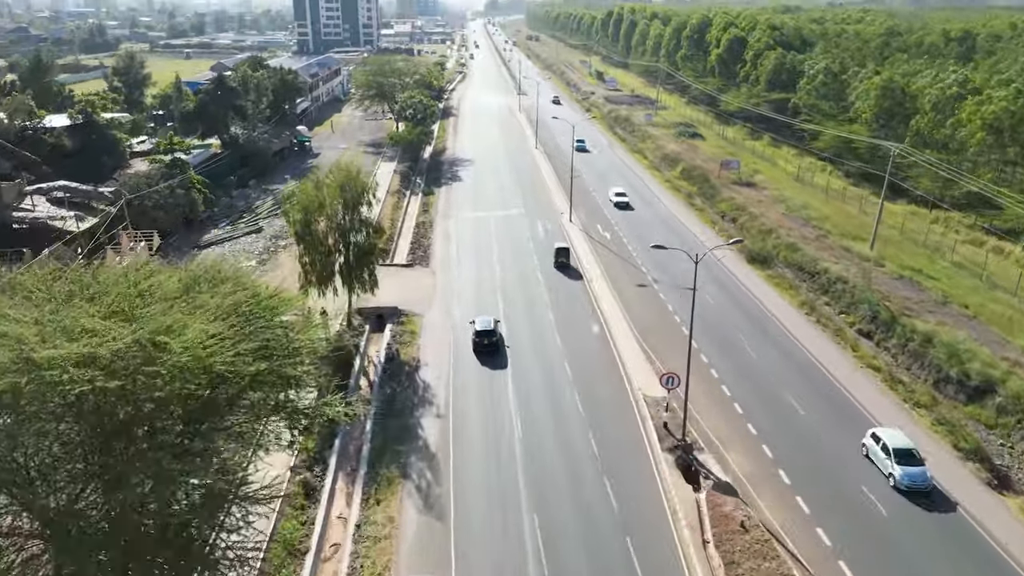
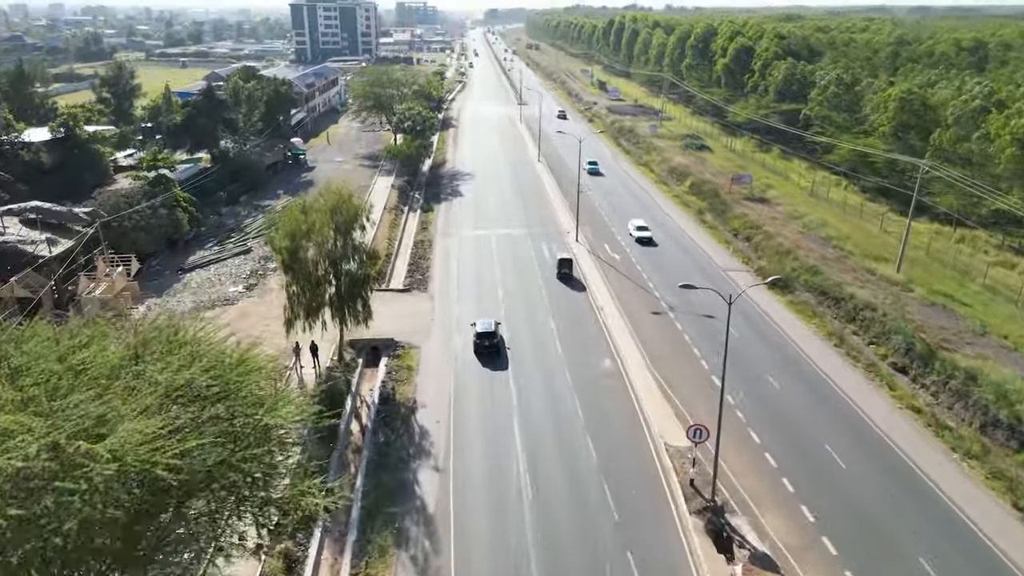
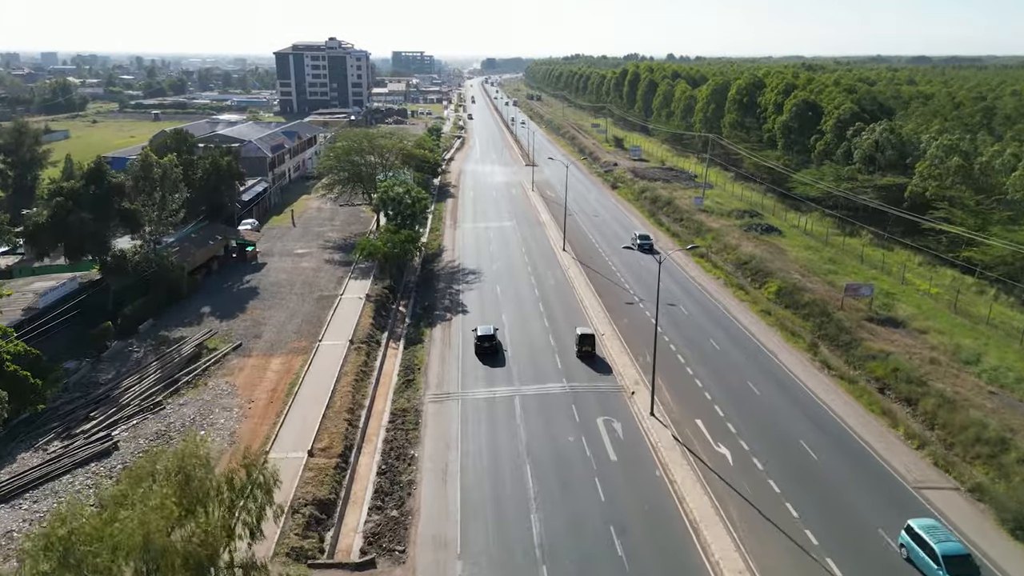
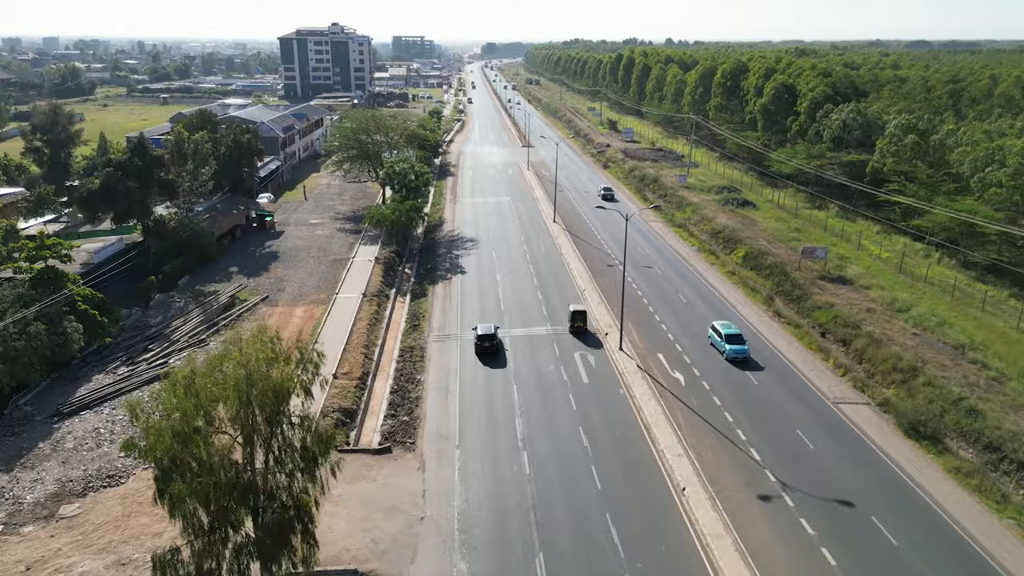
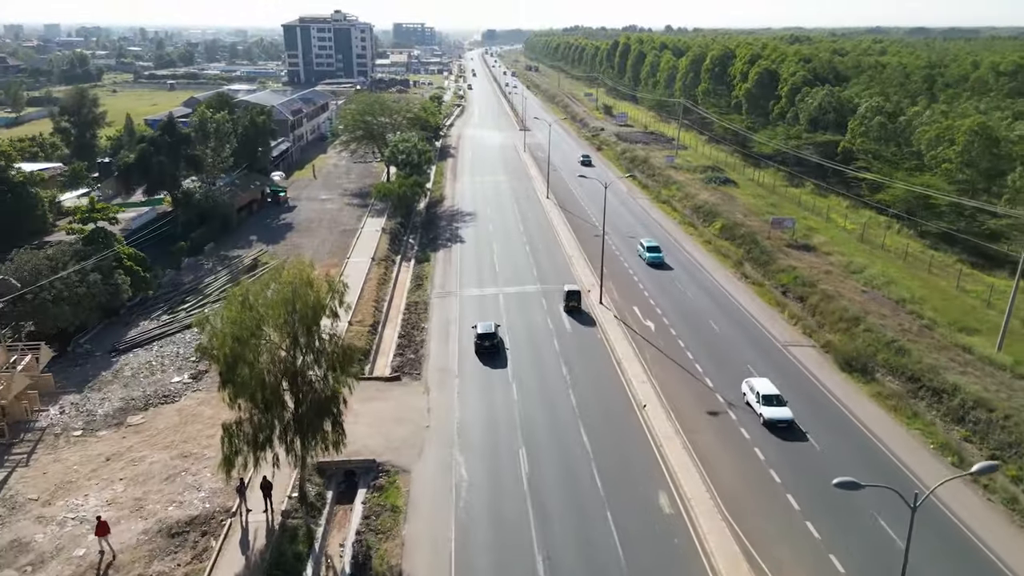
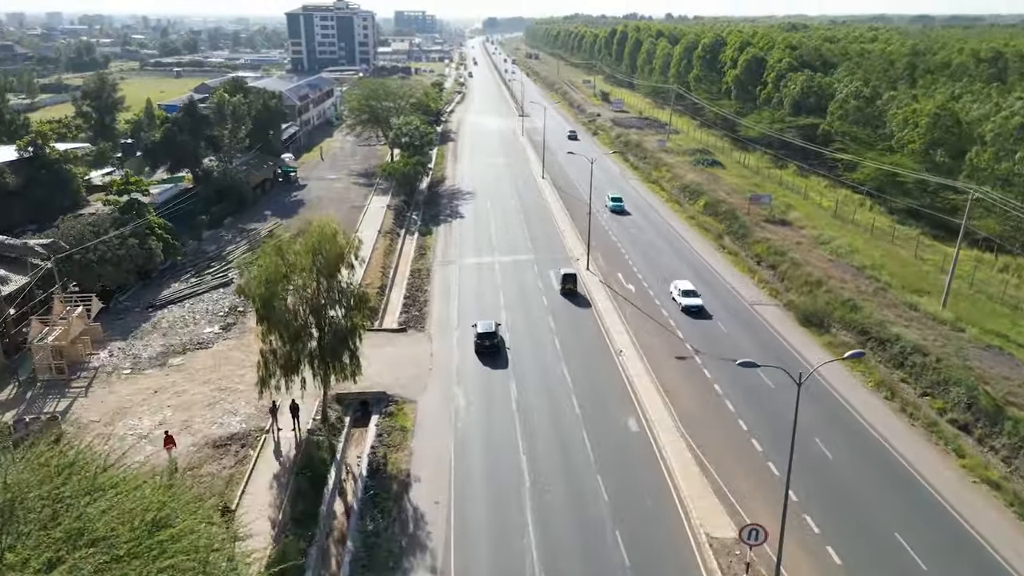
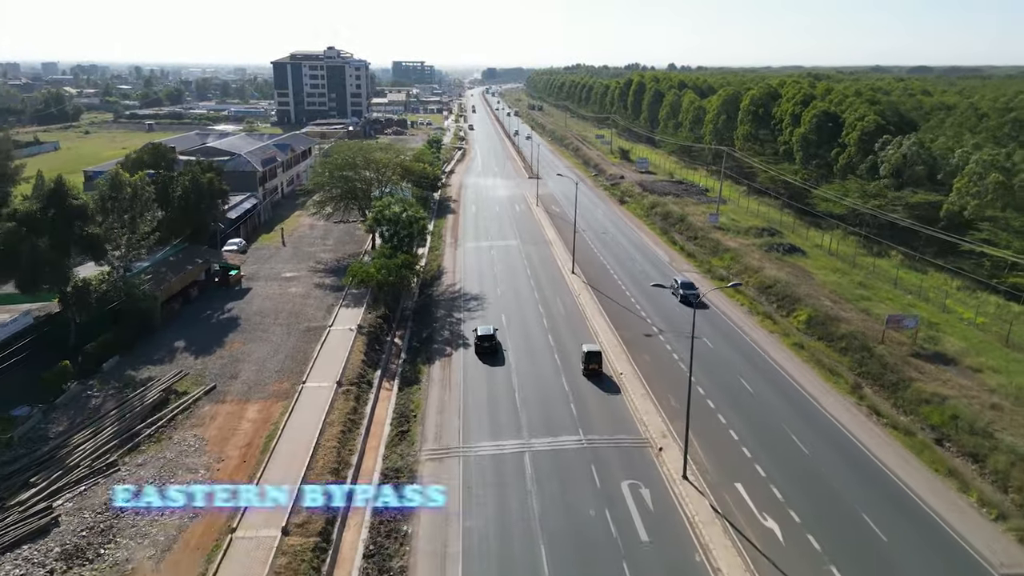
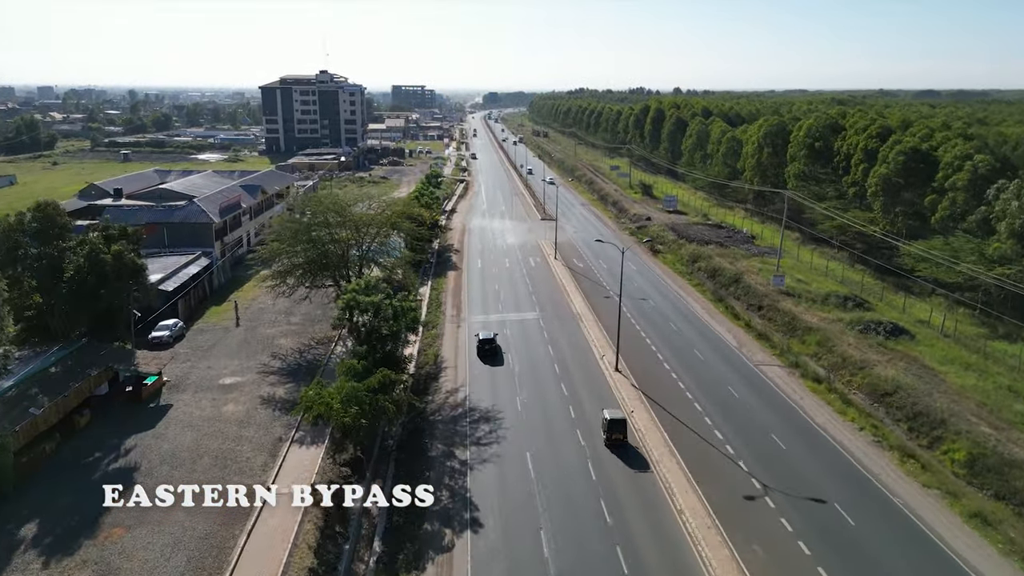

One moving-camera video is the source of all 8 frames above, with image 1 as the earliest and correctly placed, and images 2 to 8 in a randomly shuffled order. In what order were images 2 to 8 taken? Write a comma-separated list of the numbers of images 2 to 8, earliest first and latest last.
2, 6, 5, 4, 3, 7, 8
